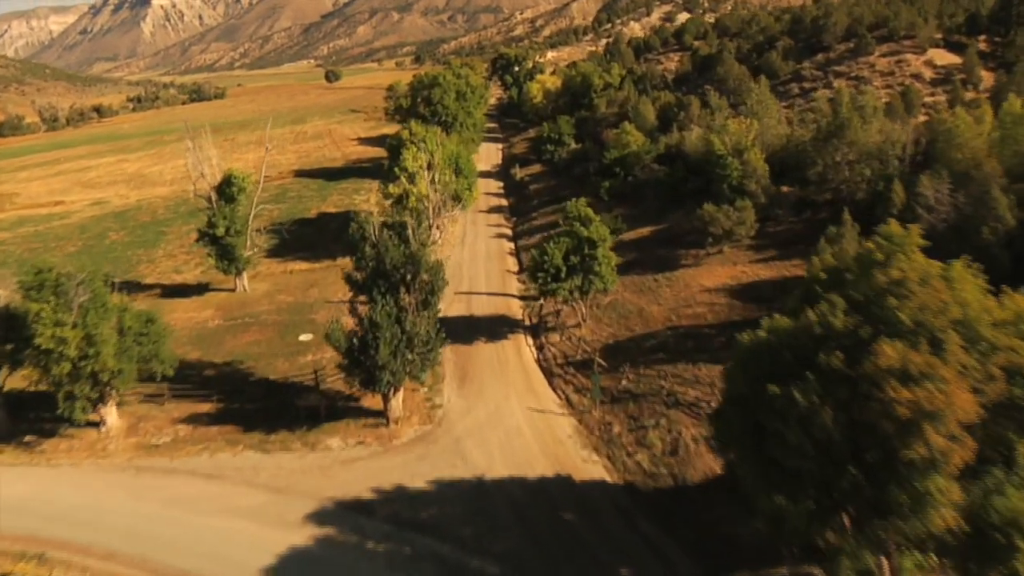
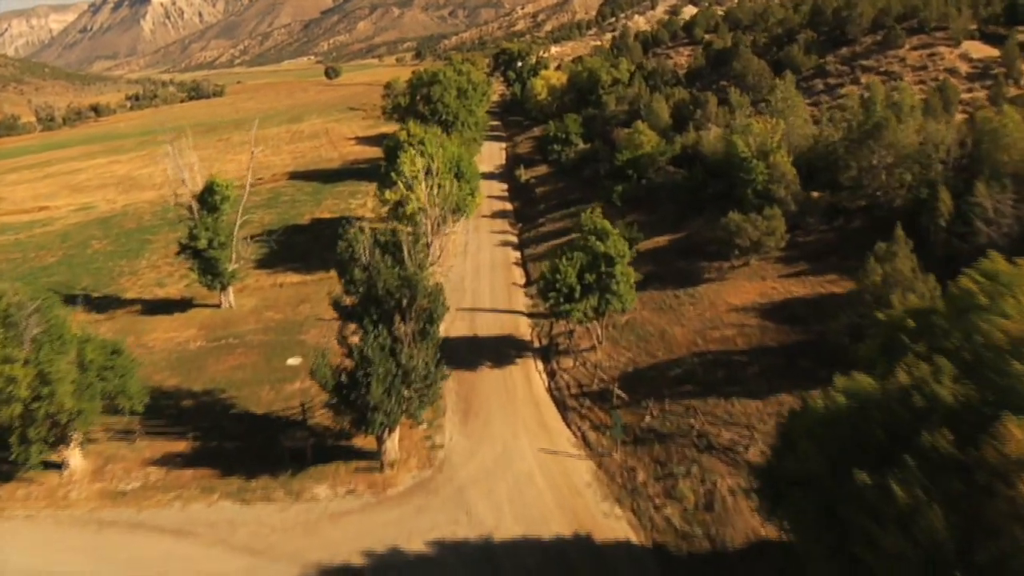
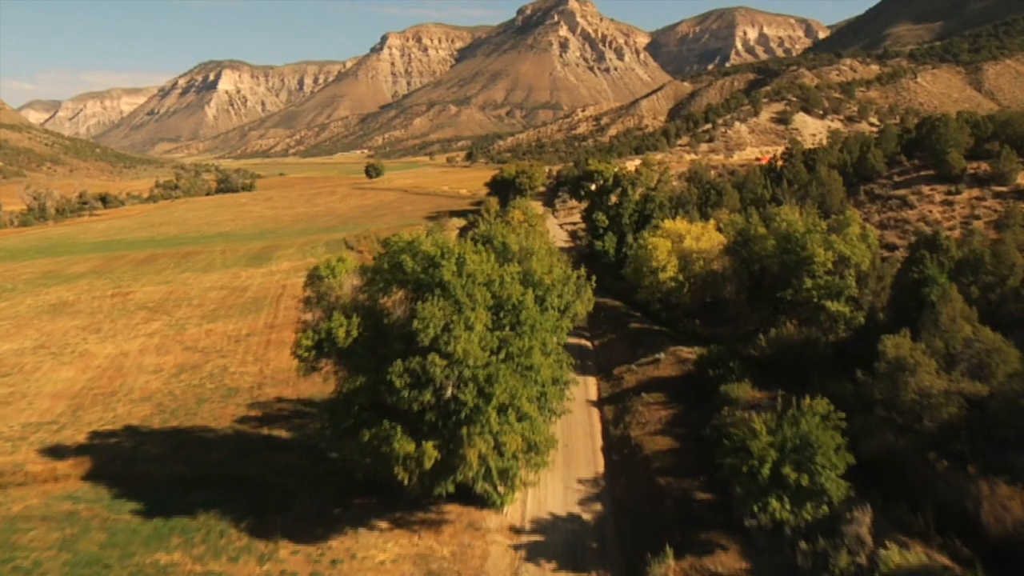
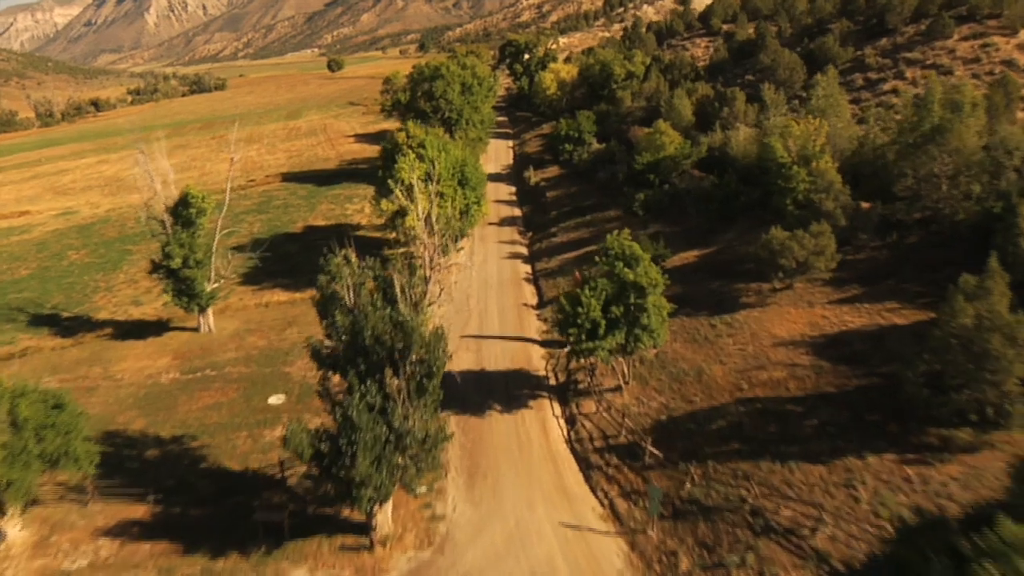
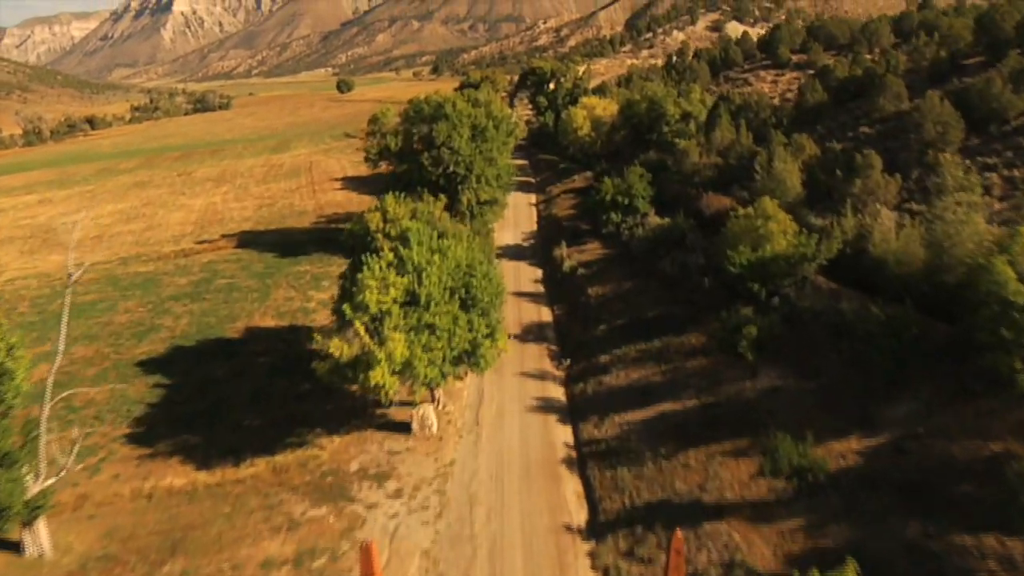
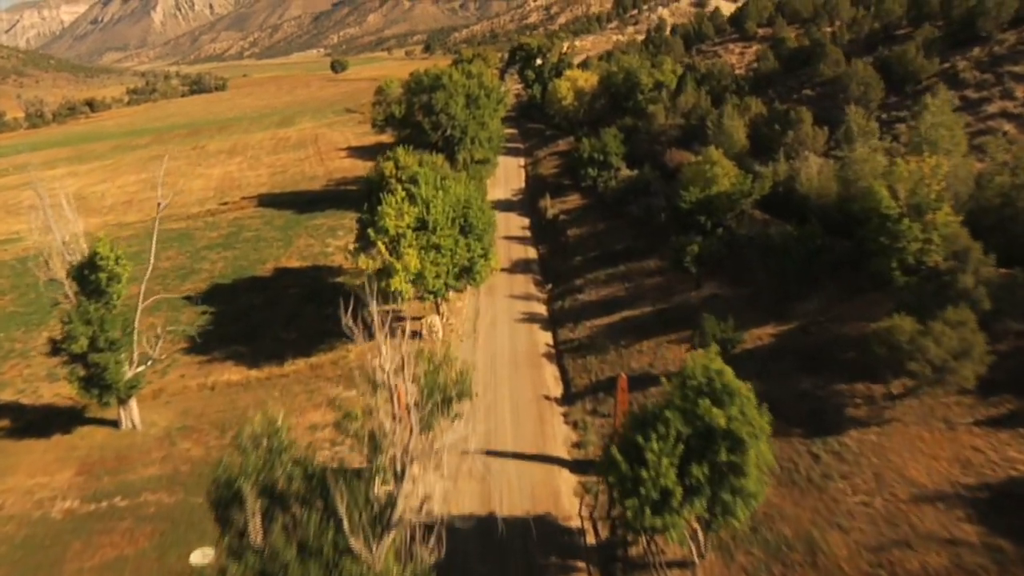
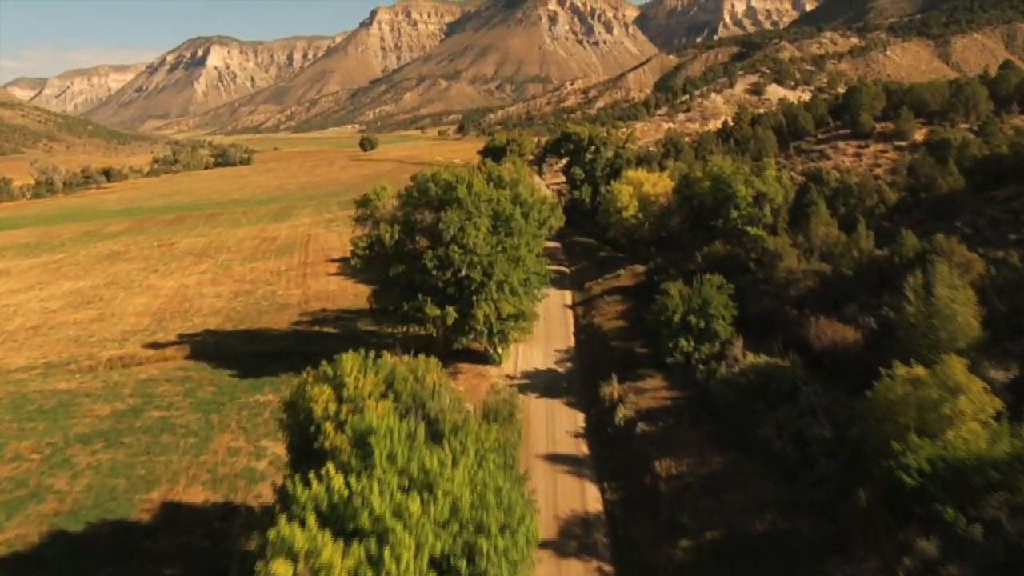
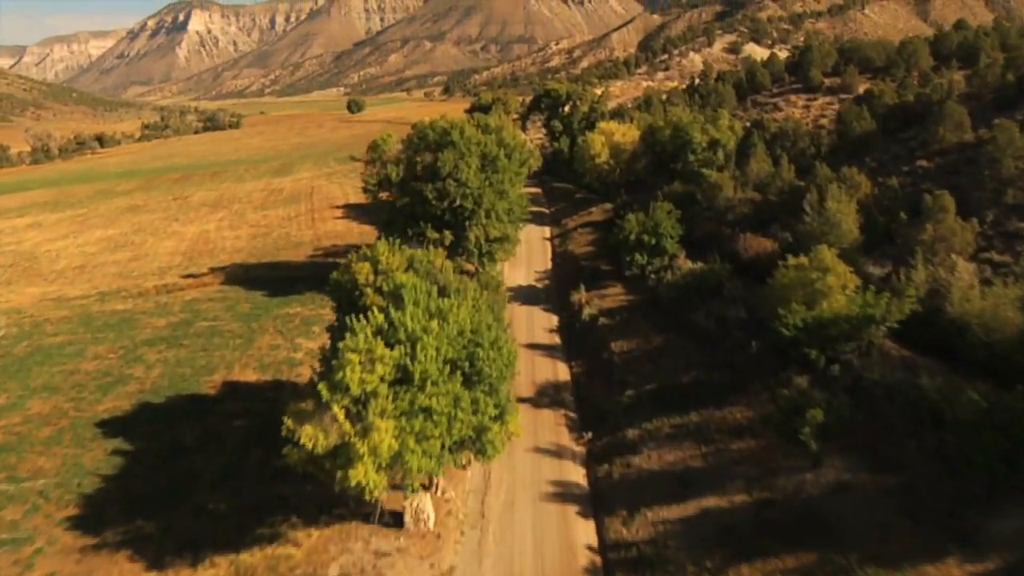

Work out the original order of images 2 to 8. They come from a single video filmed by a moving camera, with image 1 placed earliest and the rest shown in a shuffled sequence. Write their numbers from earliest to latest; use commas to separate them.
2, 4, 6, 5, 8, 7, 3
